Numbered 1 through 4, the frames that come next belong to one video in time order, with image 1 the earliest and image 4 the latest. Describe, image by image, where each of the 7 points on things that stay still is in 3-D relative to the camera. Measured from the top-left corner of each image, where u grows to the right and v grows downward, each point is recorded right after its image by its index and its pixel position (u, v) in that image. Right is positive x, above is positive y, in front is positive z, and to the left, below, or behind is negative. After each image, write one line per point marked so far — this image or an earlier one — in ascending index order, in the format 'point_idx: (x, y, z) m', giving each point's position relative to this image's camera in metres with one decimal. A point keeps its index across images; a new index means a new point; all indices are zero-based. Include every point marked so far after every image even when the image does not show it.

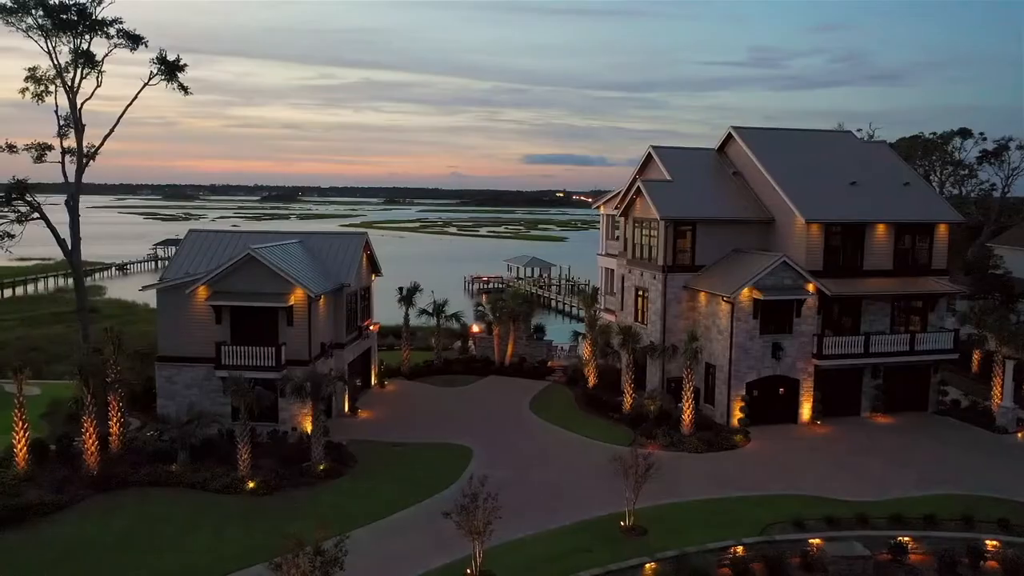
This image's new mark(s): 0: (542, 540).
0: (+0.7, -6.4, +18.6) m
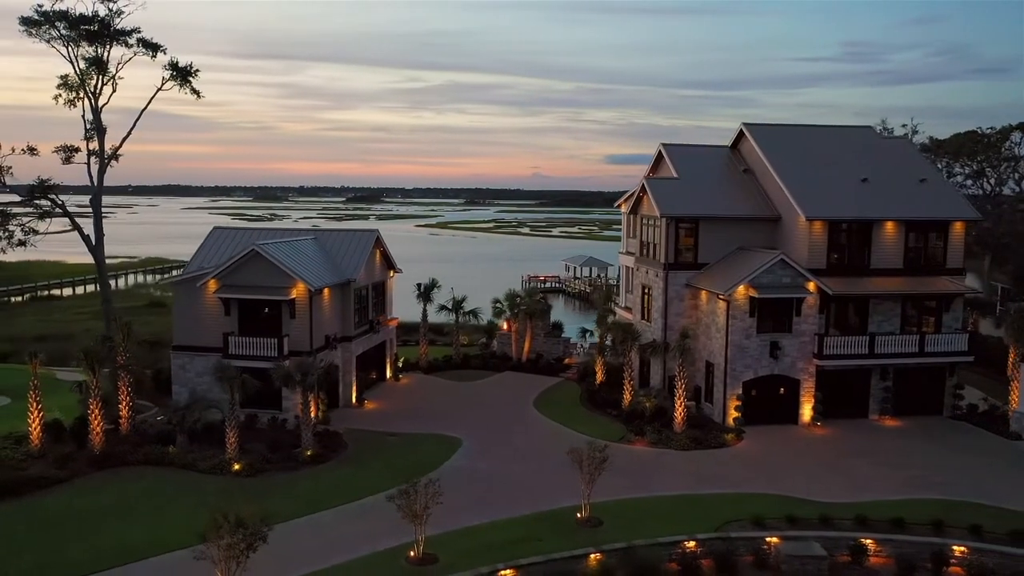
0: (-0.4, -6.2, +19.1) m
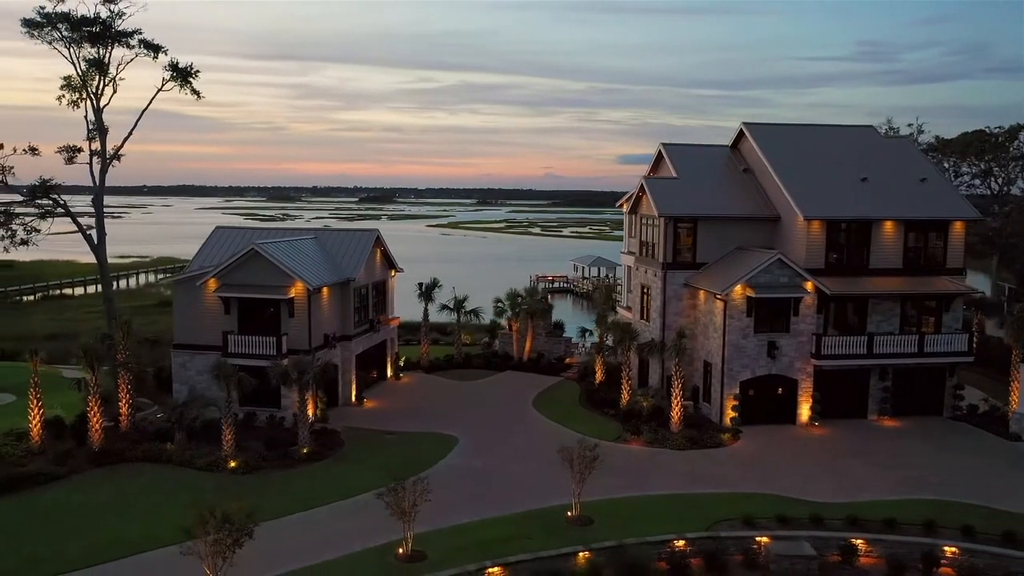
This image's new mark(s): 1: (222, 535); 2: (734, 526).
0: (-0.7, -6.2, +19.2) m
1: (-5.4, -4.6, +13.8) m
2: (+5.8, -6.2, +19.2) m
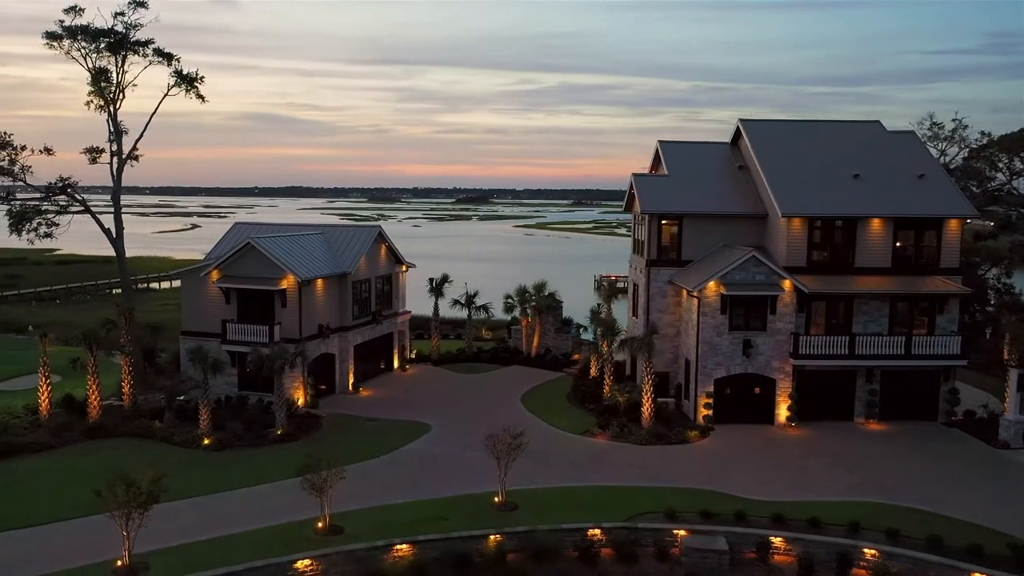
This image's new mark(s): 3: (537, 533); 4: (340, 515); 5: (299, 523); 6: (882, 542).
0: (-2.7, -6.0, +20.1) m
1: (-7.9, -4.3, +15.2) m
2: (+3.8, -6.1, +19.4) m
3: (+0.7, -6.2, +18.6) m
4: (-4.4, -6.0, +19.4) m
5: (-5.3, -6.0, +18.7) m
6: (+9.1, -6.2, +18.0) m
